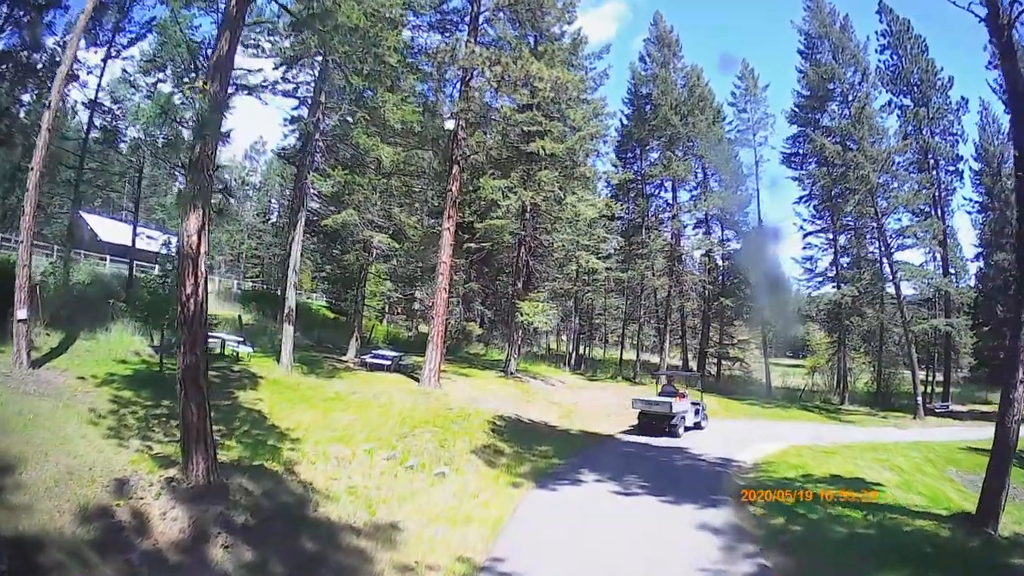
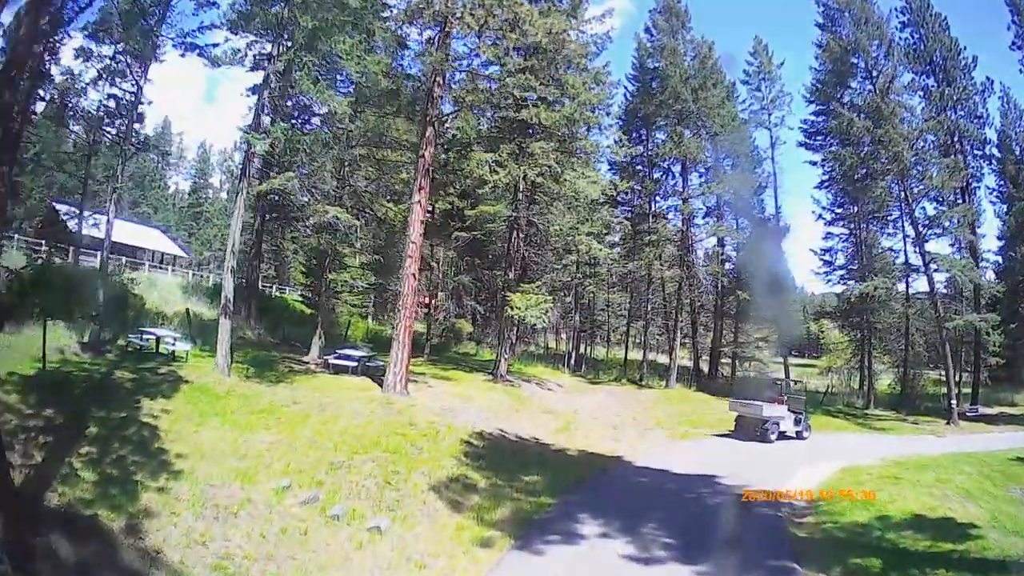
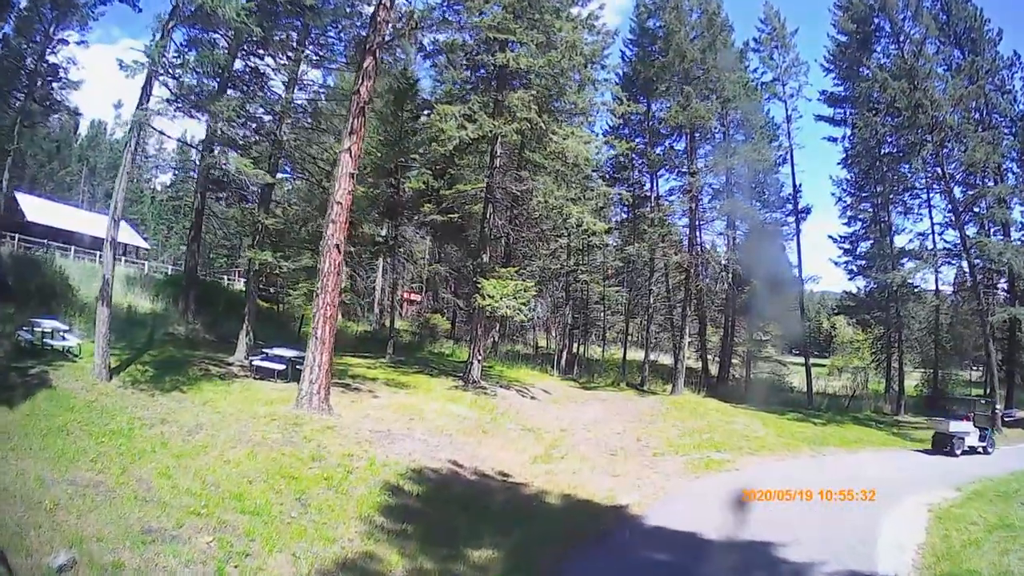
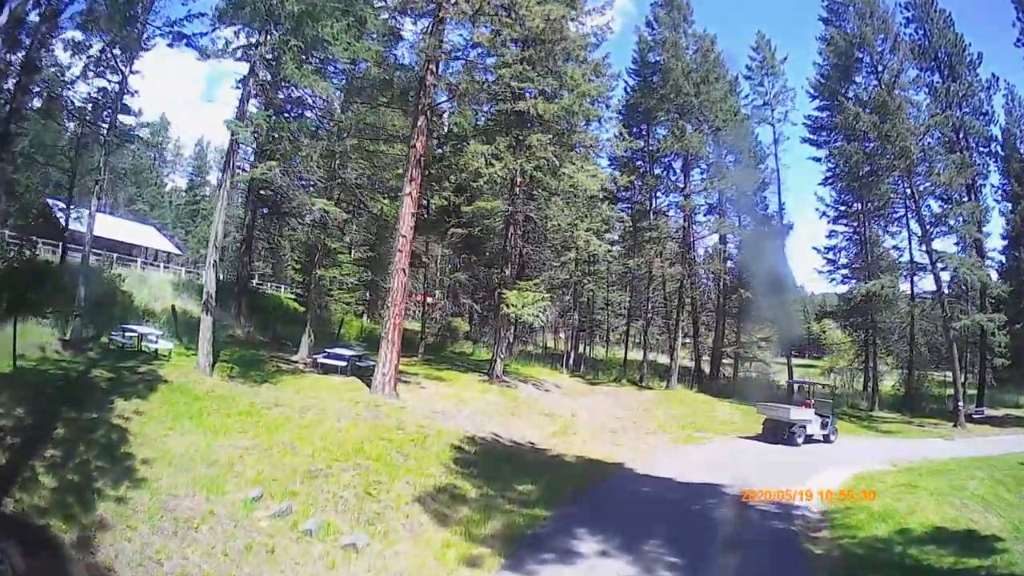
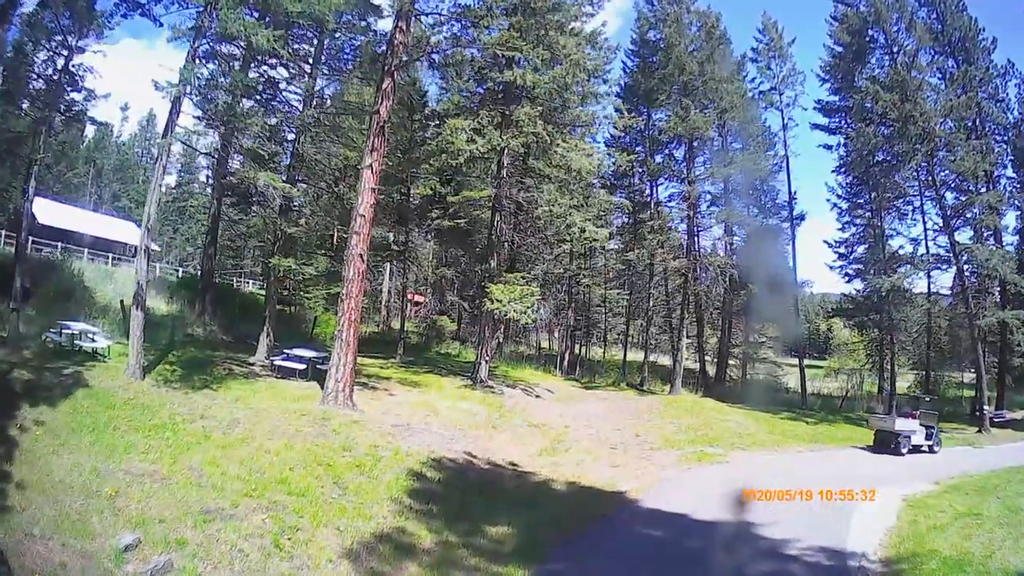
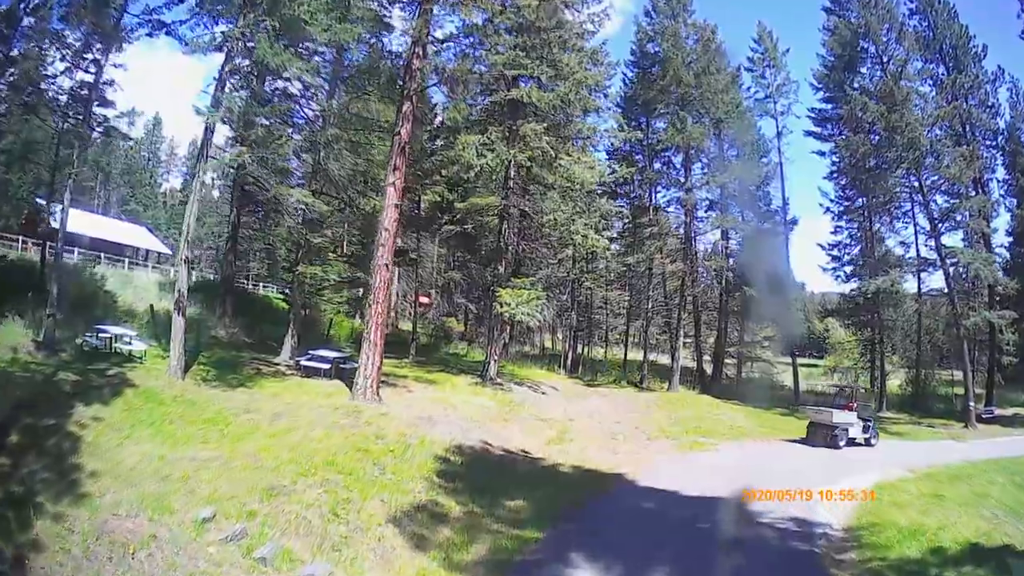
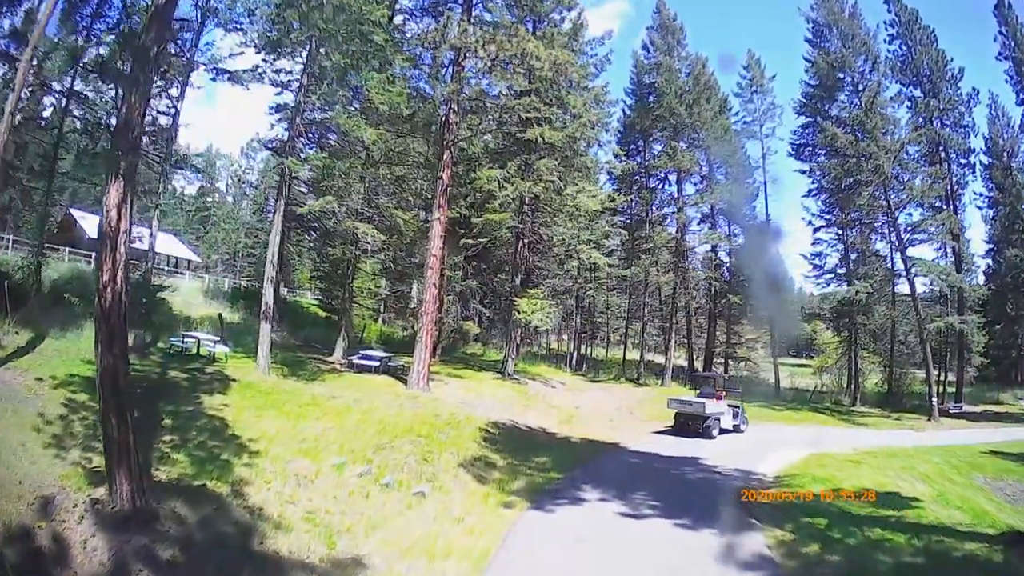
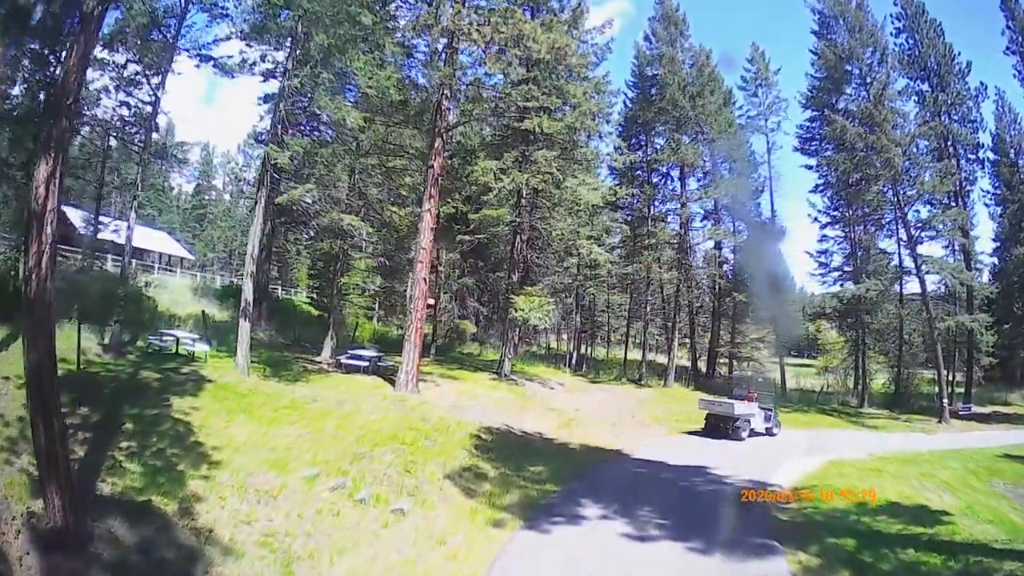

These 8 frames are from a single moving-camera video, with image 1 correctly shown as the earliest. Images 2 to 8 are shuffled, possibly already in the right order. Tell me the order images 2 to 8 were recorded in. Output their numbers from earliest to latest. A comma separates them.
7, 8, 2, 4, 6, 5, 3
